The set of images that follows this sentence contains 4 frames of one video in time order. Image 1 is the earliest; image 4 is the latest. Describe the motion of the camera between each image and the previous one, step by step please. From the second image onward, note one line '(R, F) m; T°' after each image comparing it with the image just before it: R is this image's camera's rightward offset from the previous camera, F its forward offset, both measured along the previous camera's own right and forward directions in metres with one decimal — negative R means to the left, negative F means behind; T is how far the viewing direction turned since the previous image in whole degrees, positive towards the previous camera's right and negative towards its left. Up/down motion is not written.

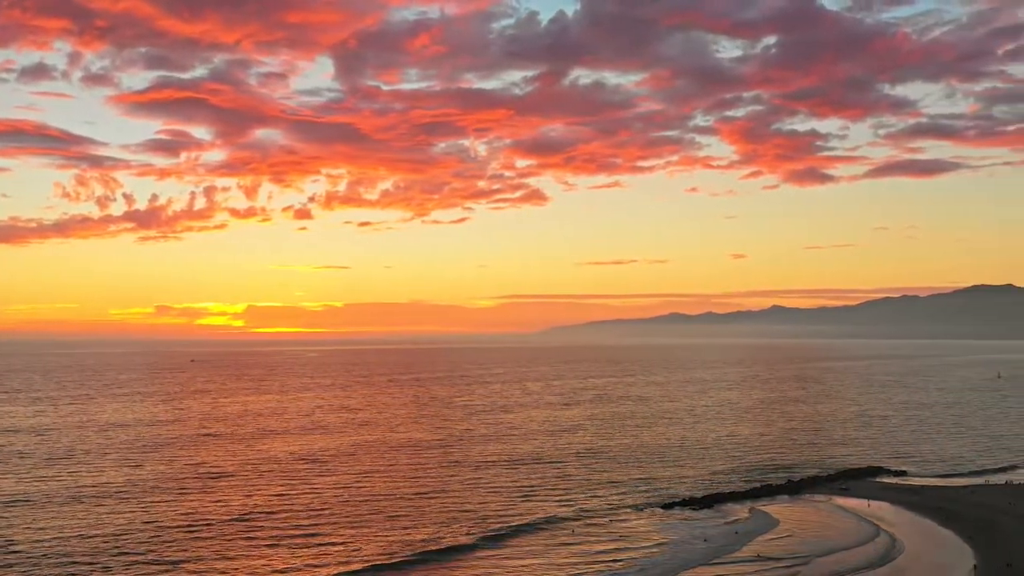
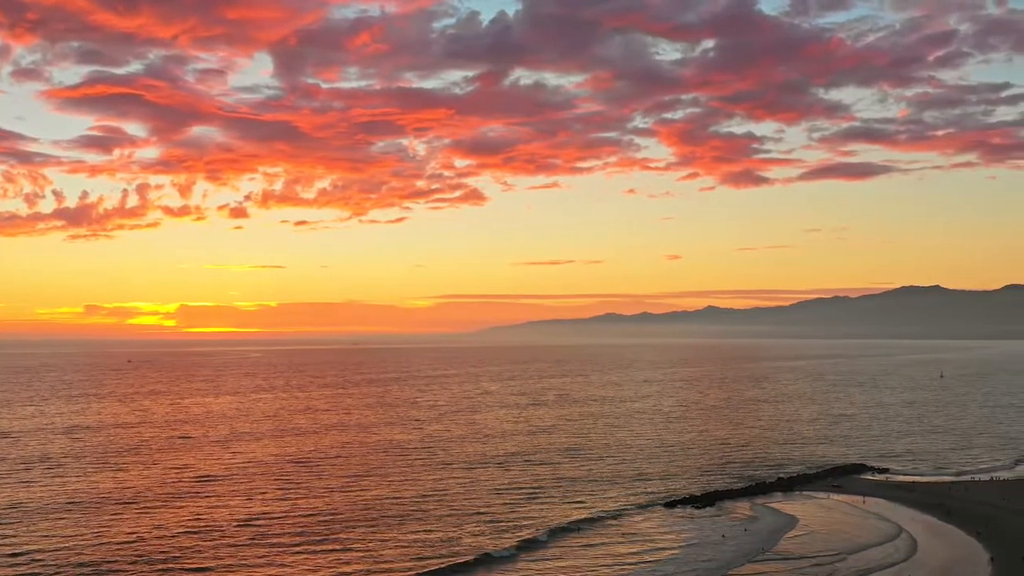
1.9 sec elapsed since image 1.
(-1.5, +0.3) m; +2°
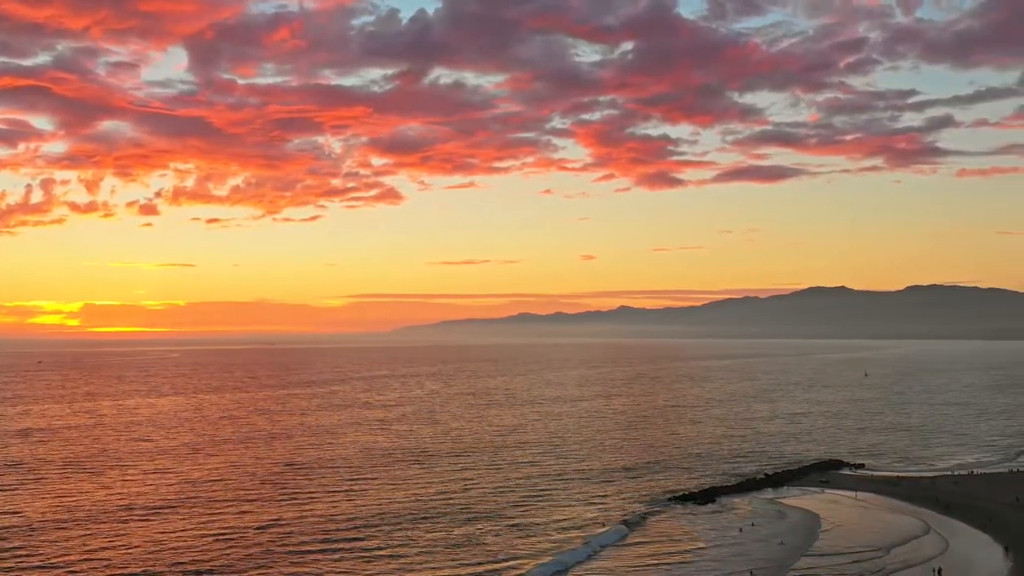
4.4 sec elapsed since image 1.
(-2.0, +0.4) m; +3°
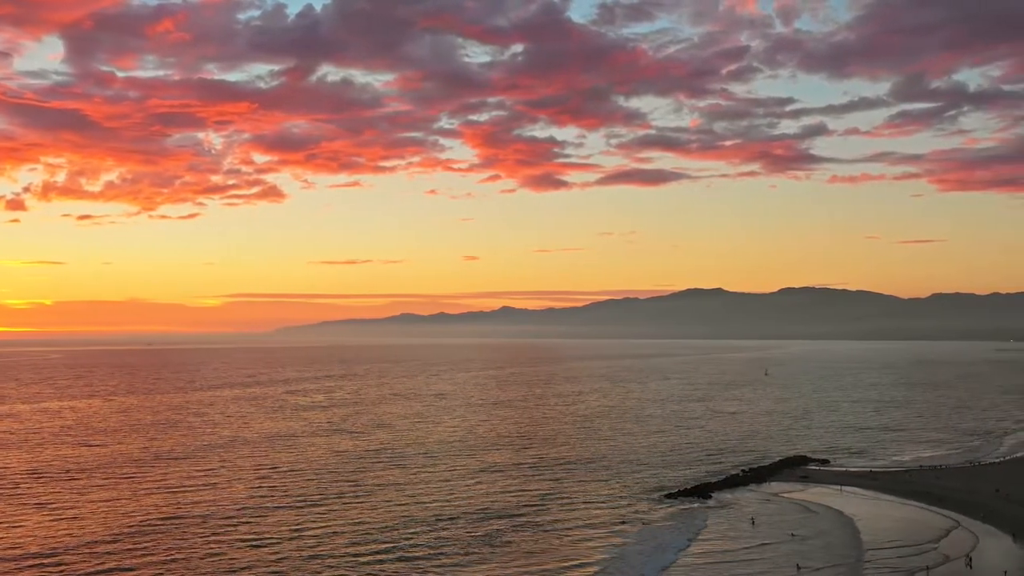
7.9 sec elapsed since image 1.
(-2.7, +0.5) m; +5°
